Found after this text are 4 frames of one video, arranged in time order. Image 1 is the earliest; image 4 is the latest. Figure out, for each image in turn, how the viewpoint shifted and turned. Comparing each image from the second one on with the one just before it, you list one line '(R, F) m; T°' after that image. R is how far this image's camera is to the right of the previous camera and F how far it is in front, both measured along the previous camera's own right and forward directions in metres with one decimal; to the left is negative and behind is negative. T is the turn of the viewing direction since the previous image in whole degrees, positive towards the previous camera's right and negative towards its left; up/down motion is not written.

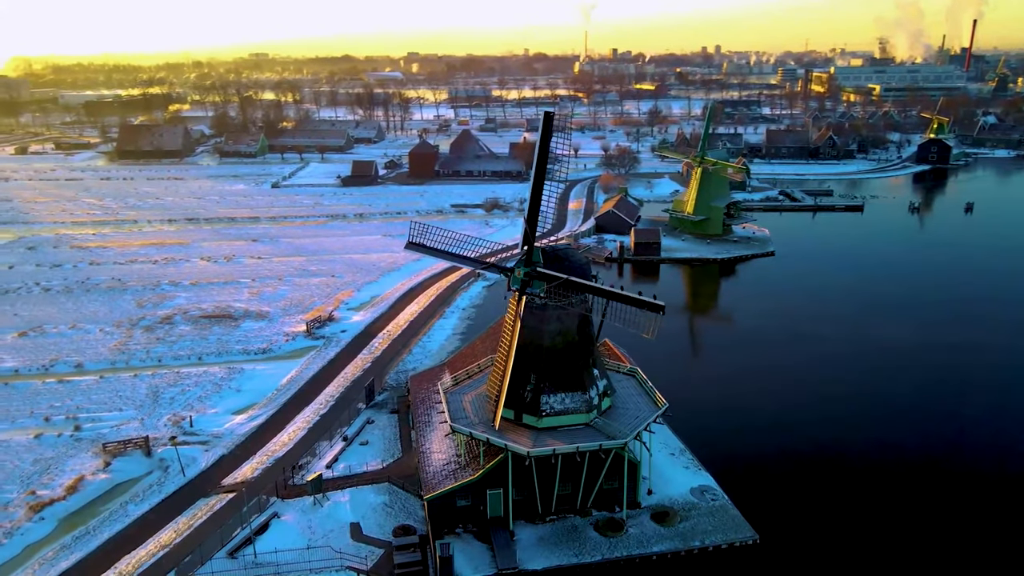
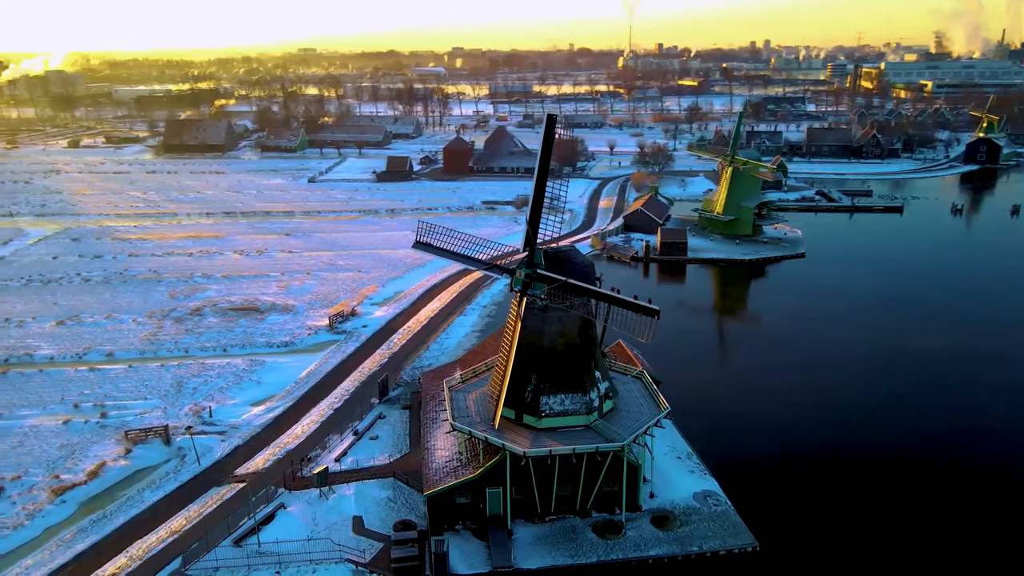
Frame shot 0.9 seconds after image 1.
(+0.4, 0.0) m; -3°
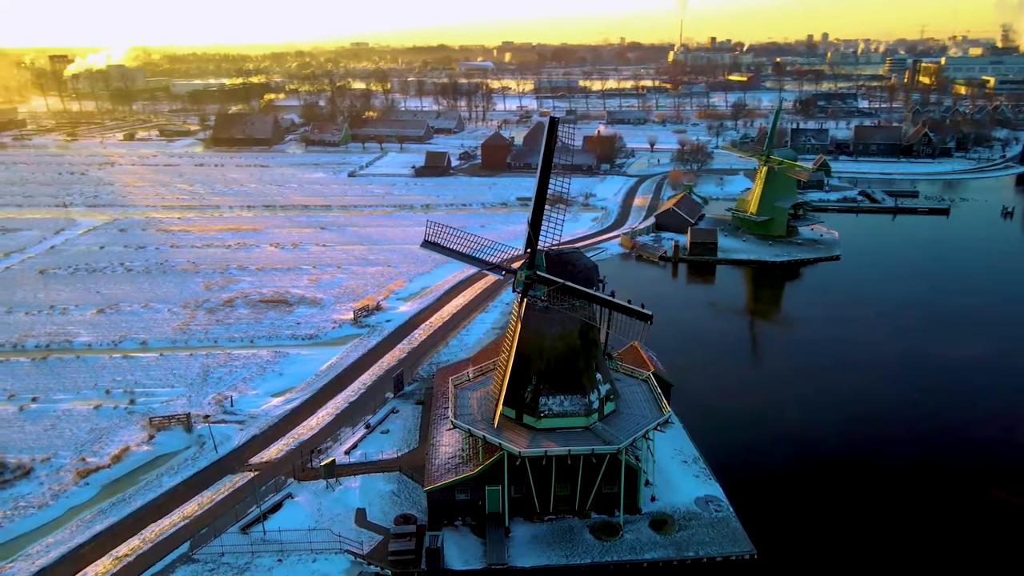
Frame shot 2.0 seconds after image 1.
(+0.4, 0.0) m; -3°
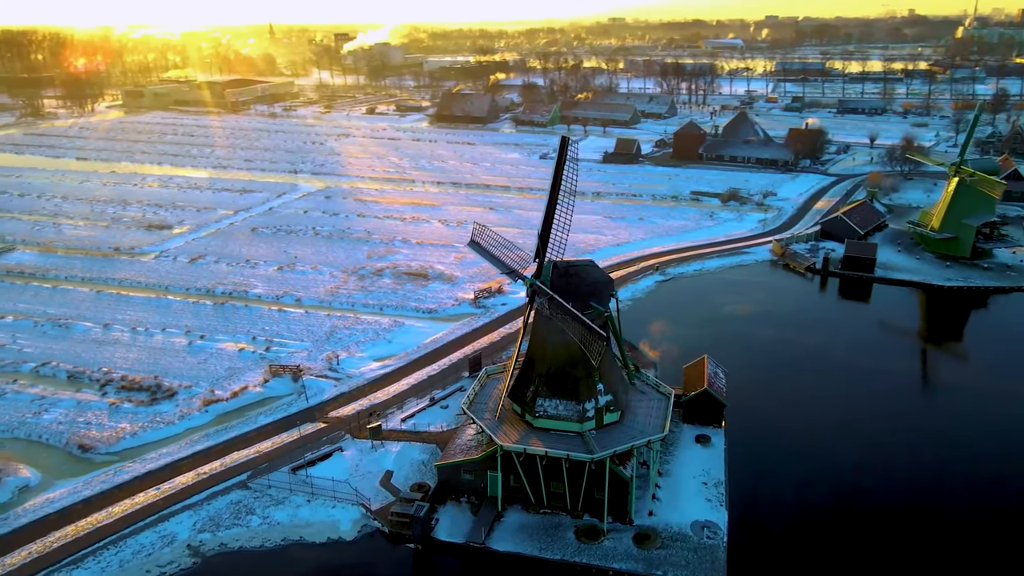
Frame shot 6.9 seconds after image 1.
(+2.1, -0.2) m; -16°
